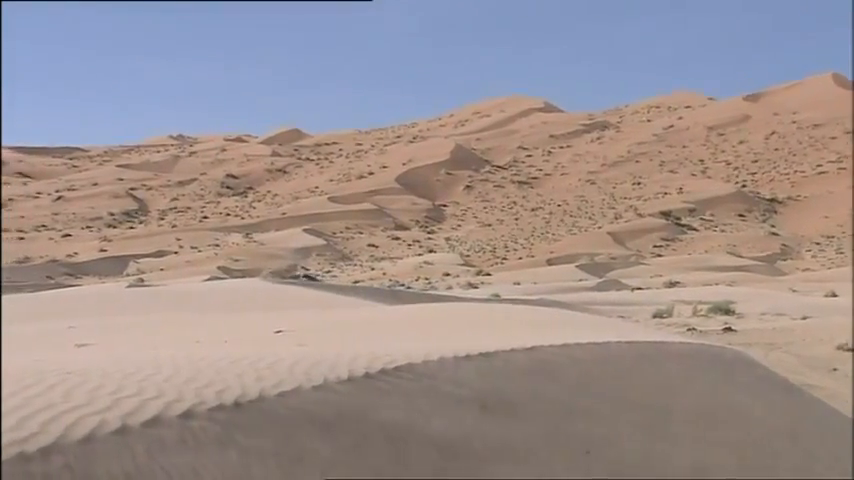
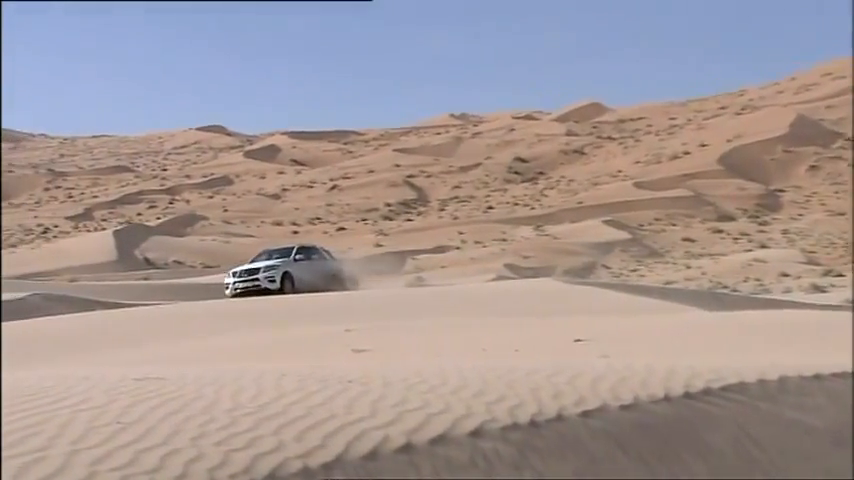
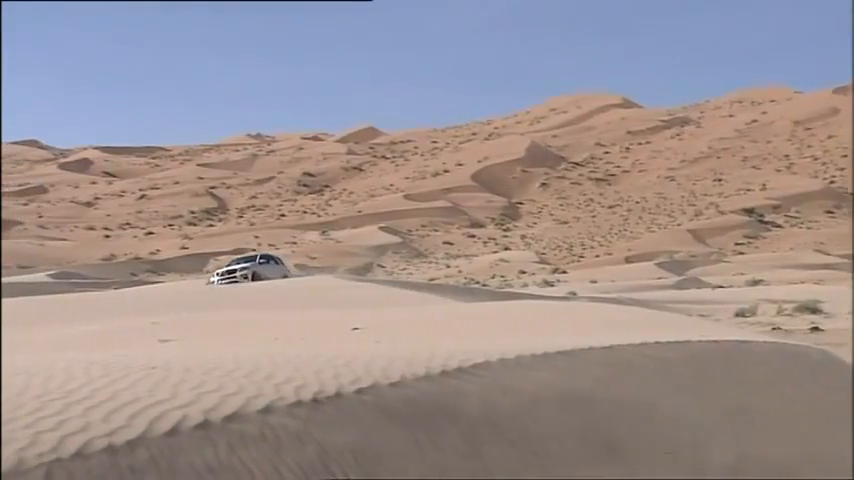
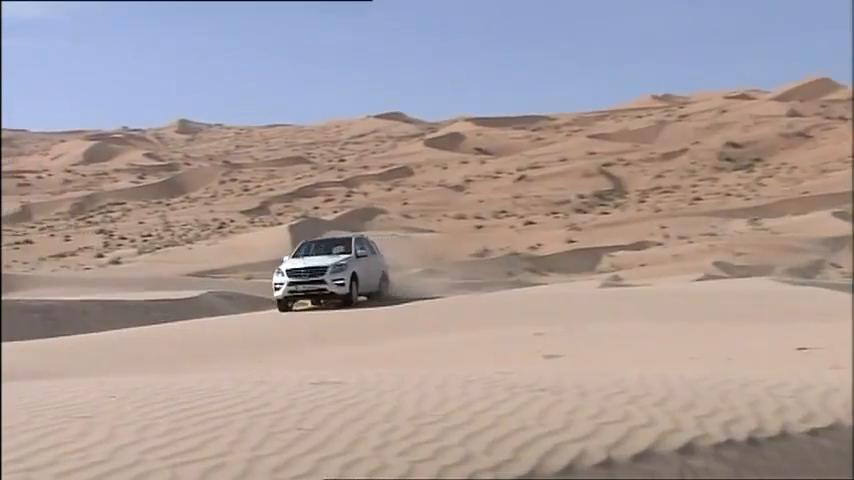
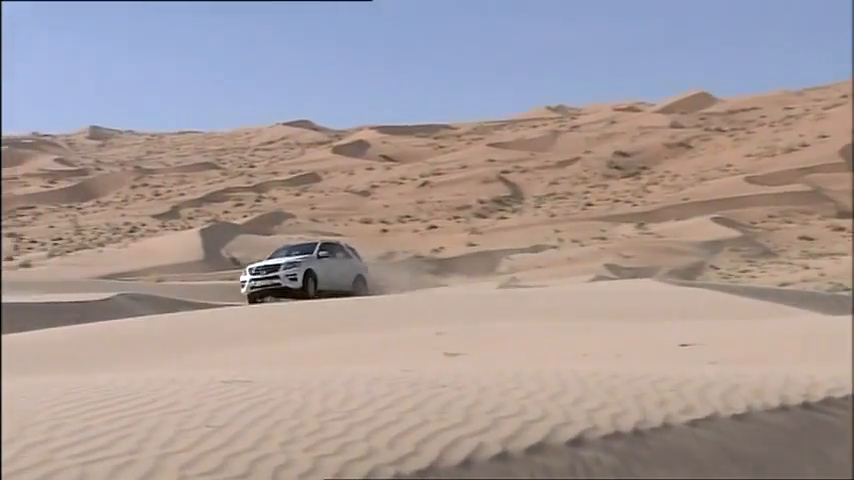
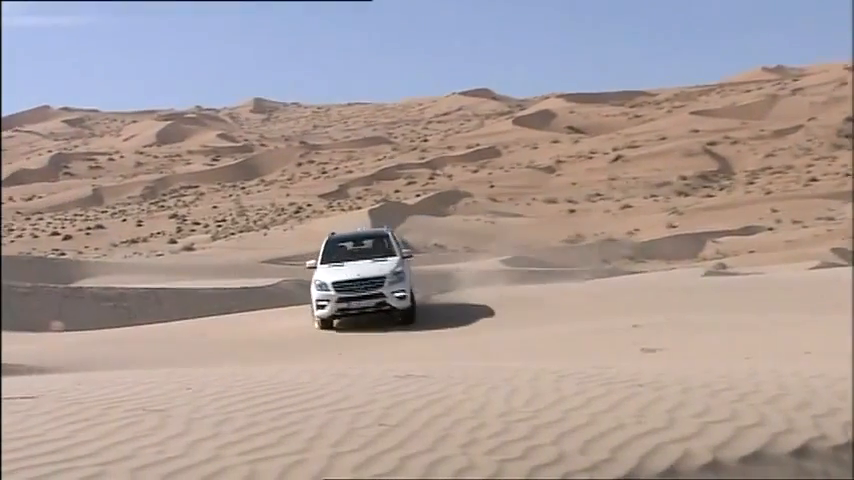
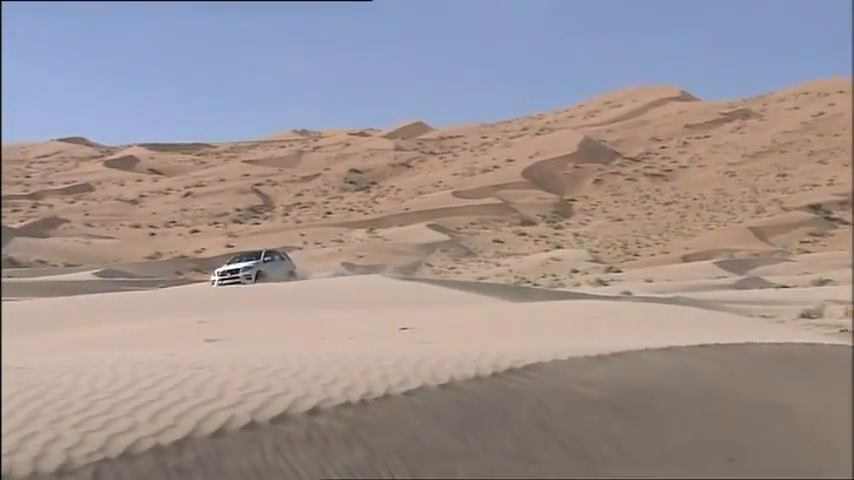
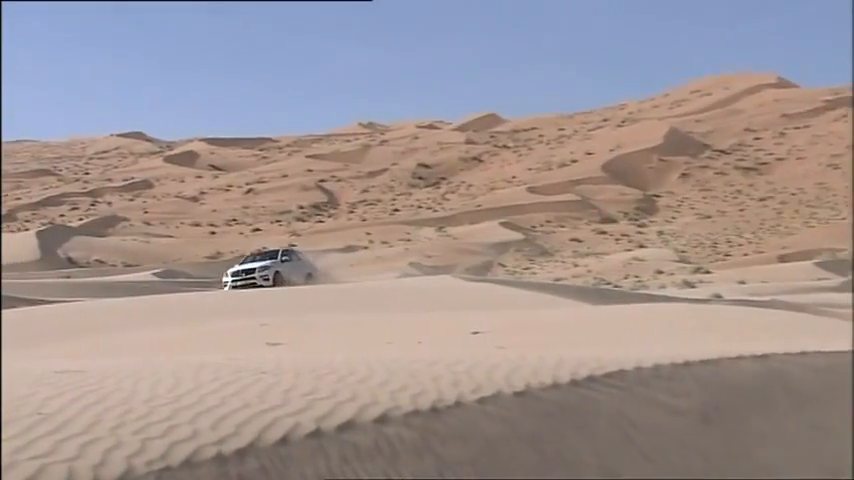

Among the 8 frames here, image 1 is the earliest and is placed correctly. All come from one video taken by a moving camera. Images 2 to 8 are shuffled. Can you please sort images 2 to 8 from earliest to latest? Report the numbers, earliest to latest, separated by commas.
3, 7, 8, 2, 5, 4, 6
